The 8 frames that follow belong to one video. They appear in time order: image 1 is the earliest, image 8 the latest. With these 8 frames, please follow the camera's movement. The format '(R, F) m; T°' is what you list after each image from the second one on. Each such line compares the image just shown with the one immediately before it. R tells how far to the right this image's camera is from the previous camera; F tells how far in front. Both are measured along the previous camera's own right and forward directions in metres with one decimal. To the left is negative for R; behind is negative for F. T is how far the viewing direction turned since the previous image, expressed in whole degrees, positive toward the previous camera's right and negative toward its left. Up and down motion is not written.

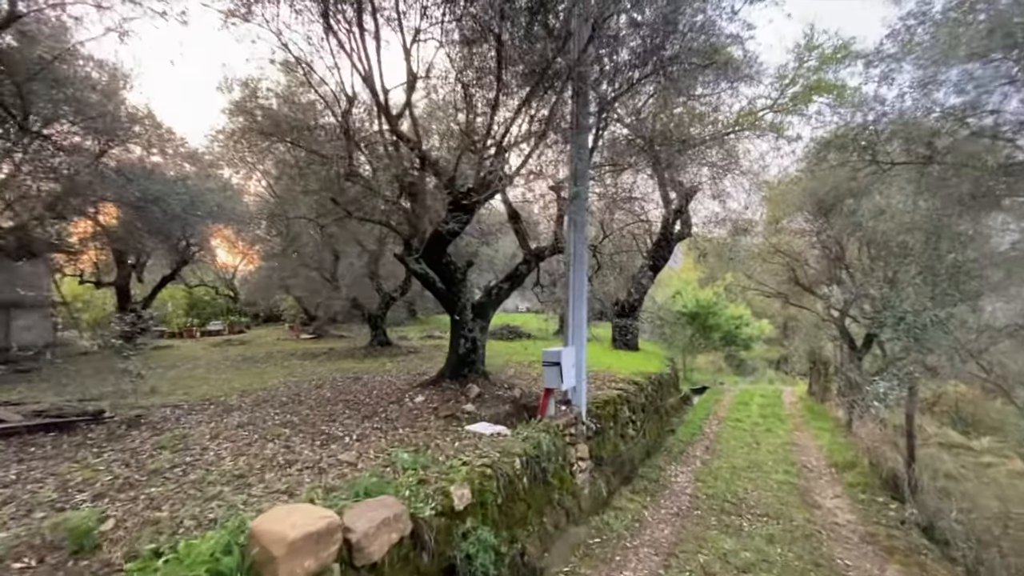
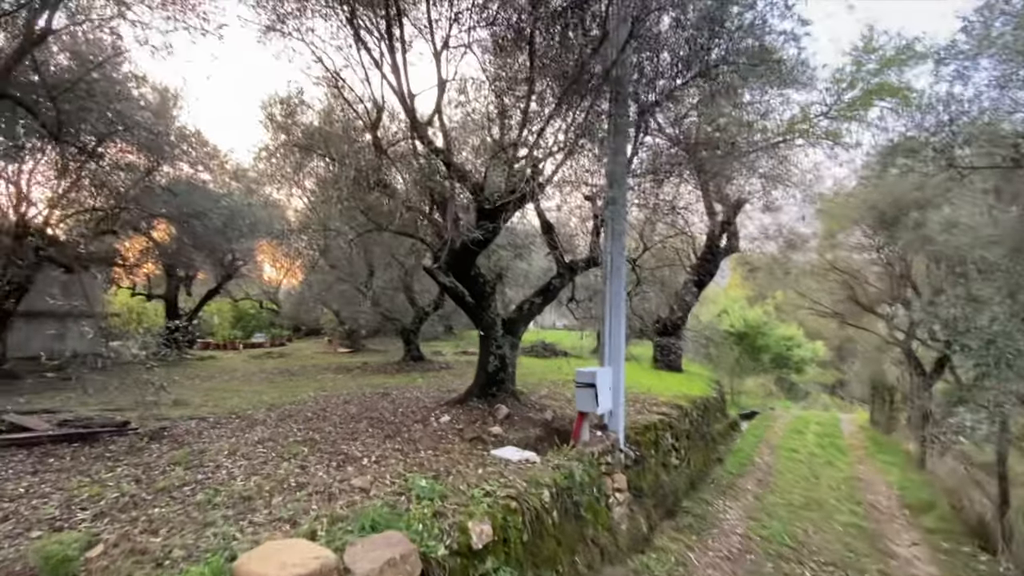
(+0.1, +0.3) m; -5°
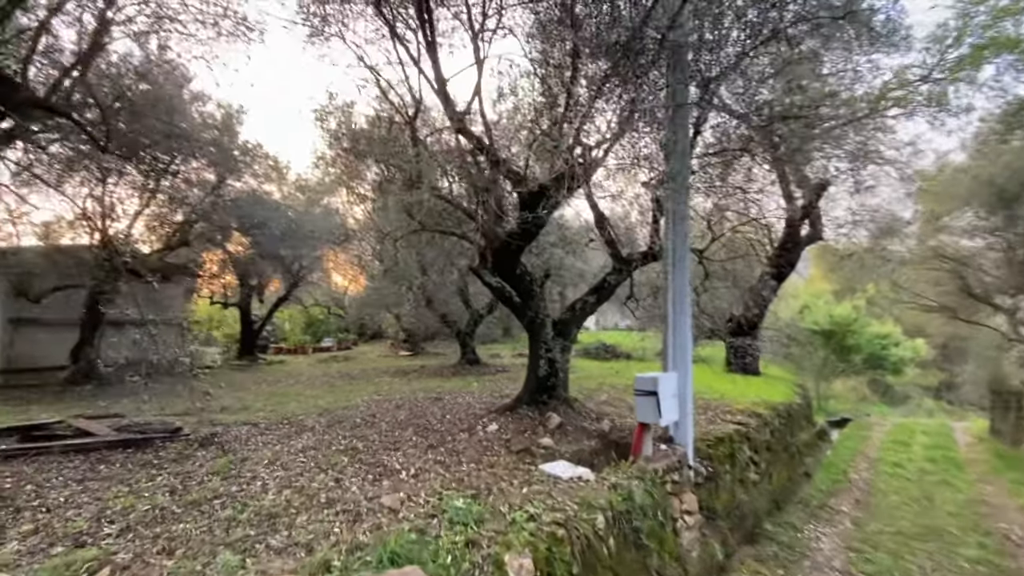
(+0.1, +0.5) m; -7°
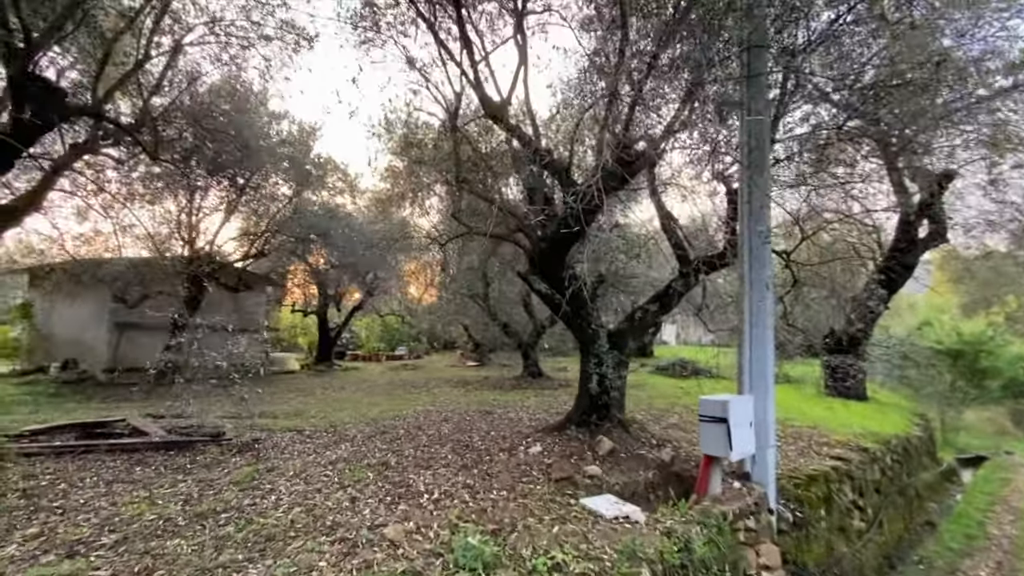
(+0.3, +0.5) m; -9°
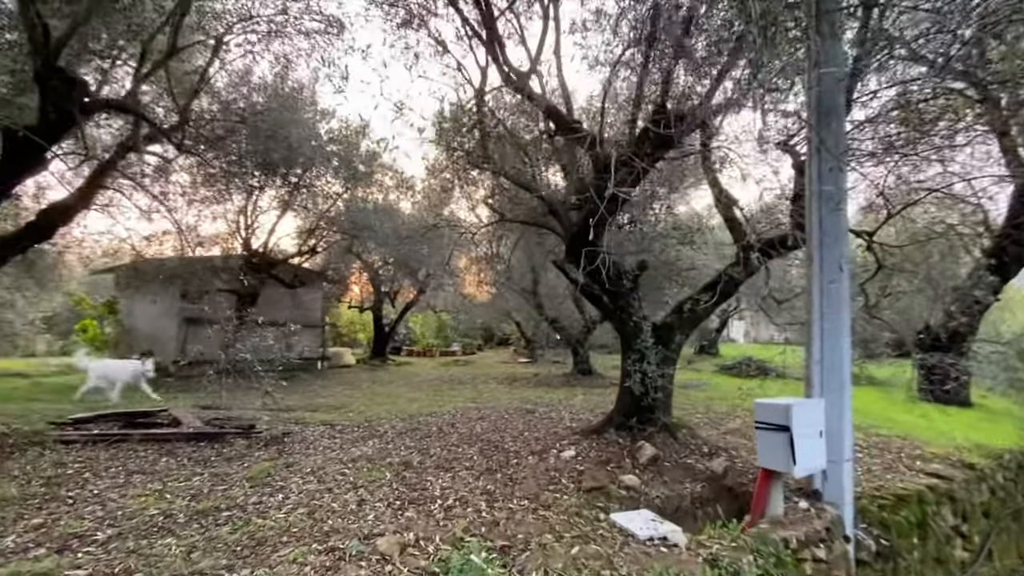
(+0.3, +0.4) m; -7°
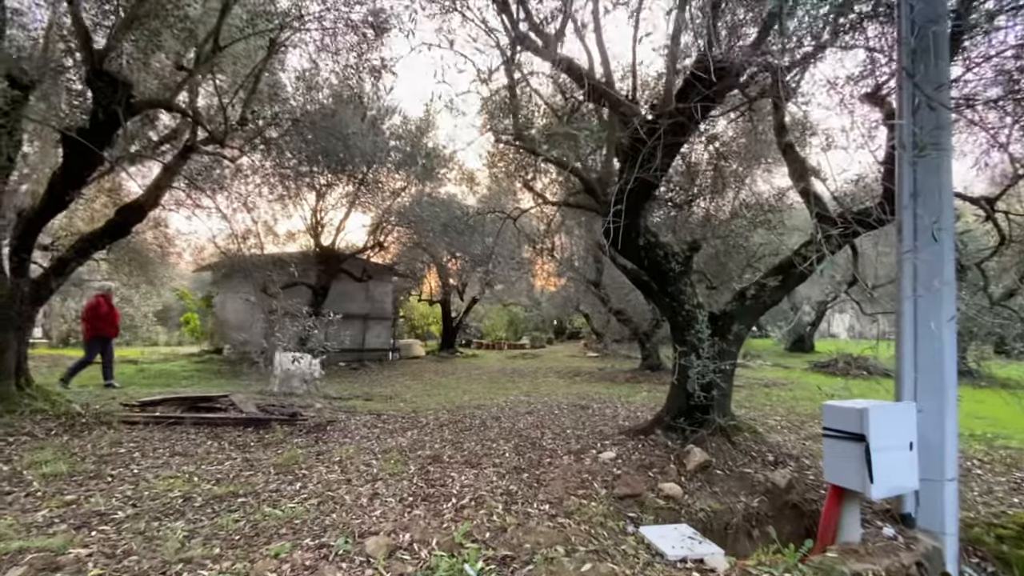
(+0.4, +0.3) m; -9°
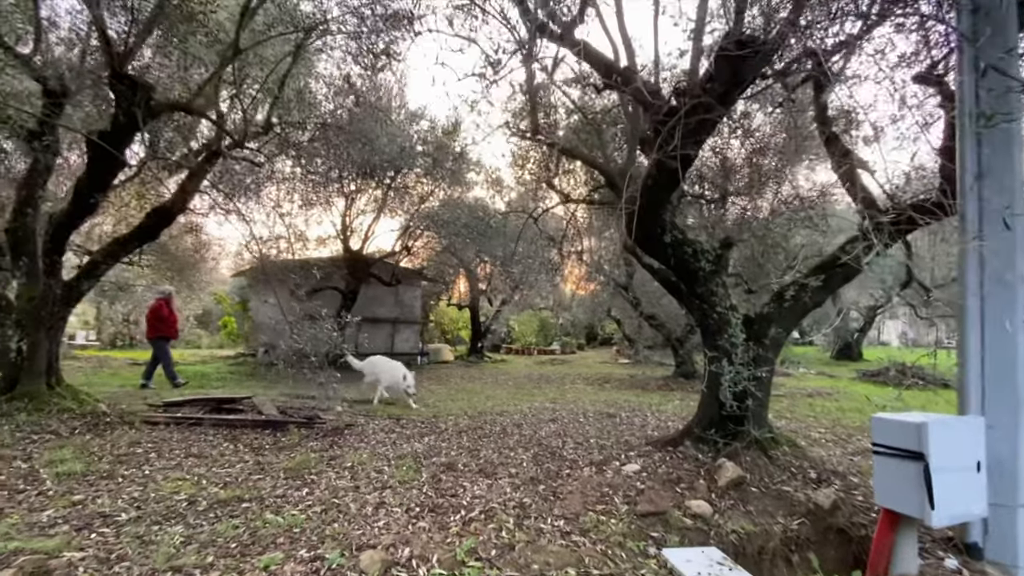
(+0.1, +0.2) m; -4°
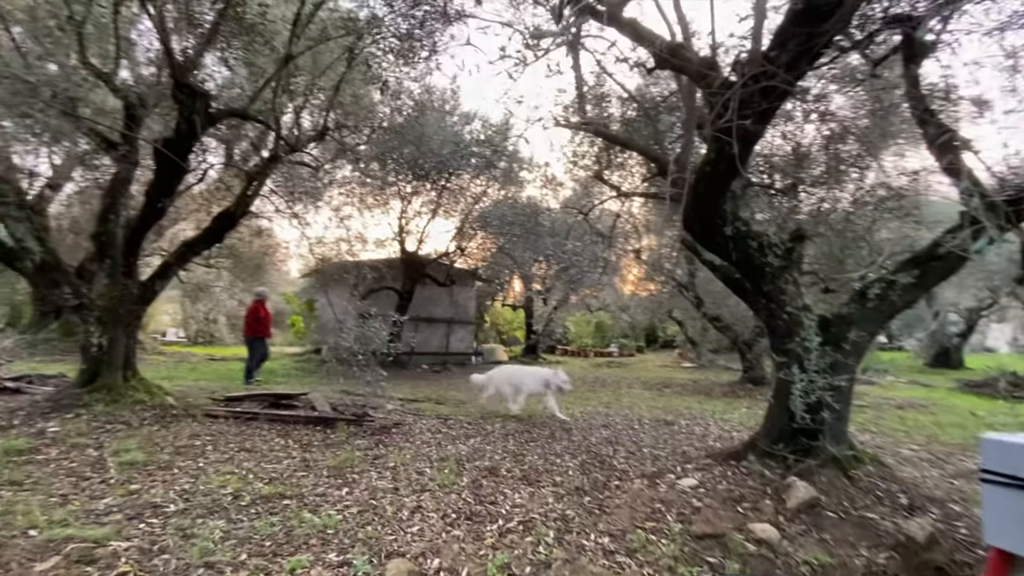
(+0.1, +0.2) m; -7°
